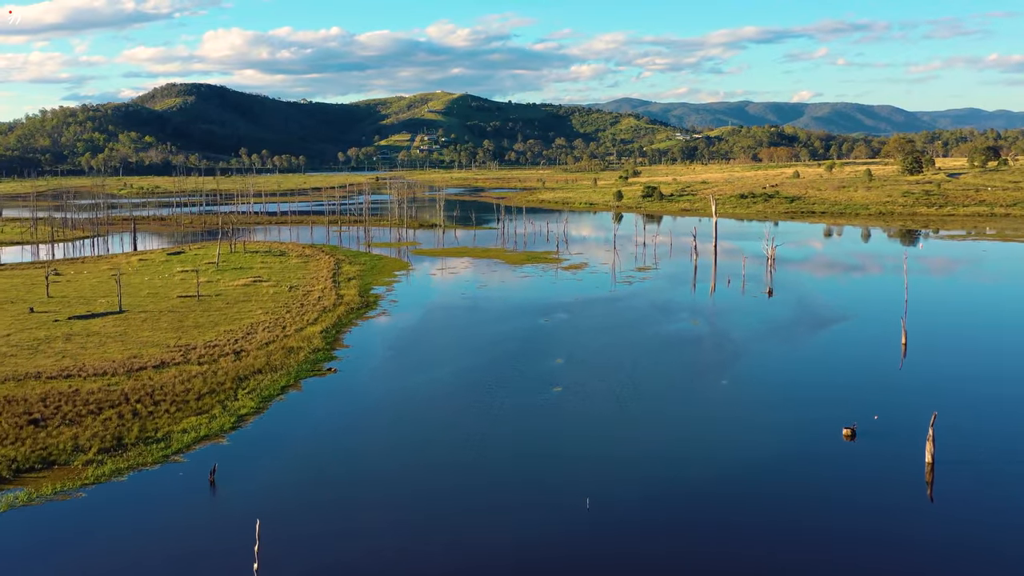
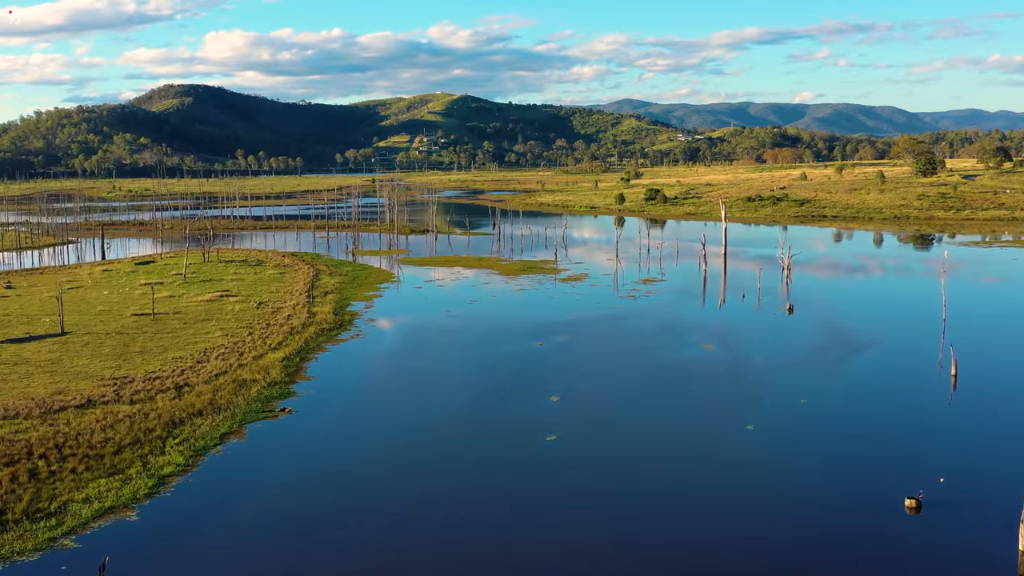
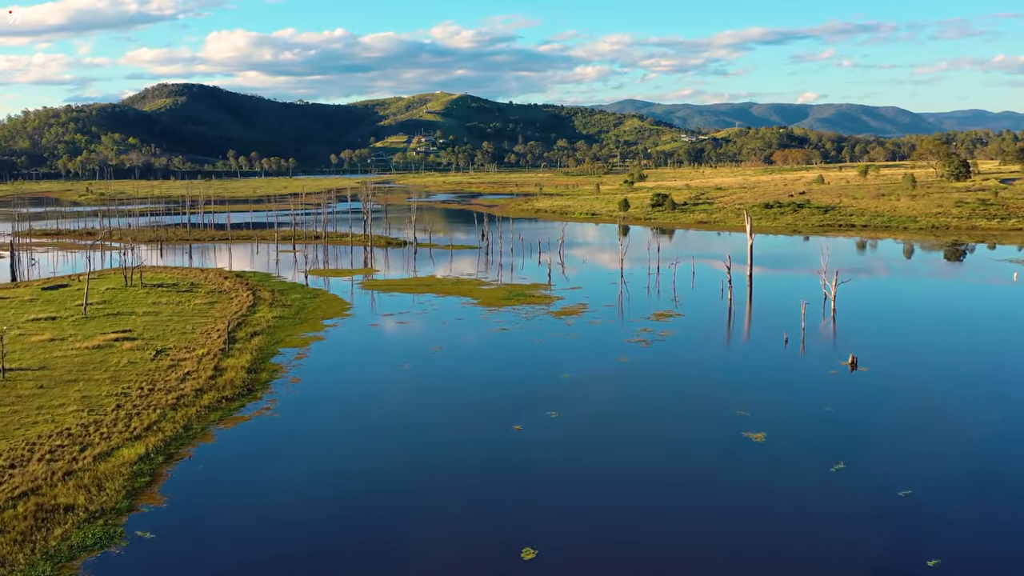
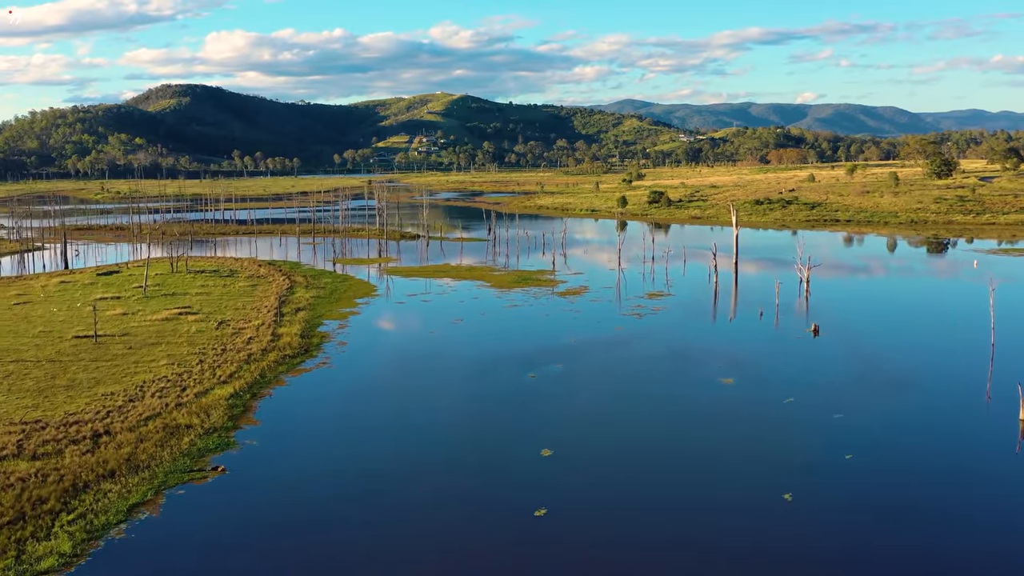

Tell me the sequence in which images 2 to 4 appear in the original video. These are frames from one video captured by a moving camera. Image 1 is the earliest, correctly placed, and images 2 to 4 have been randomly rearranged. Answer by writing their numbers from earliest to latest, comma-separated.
2, 4, 3
